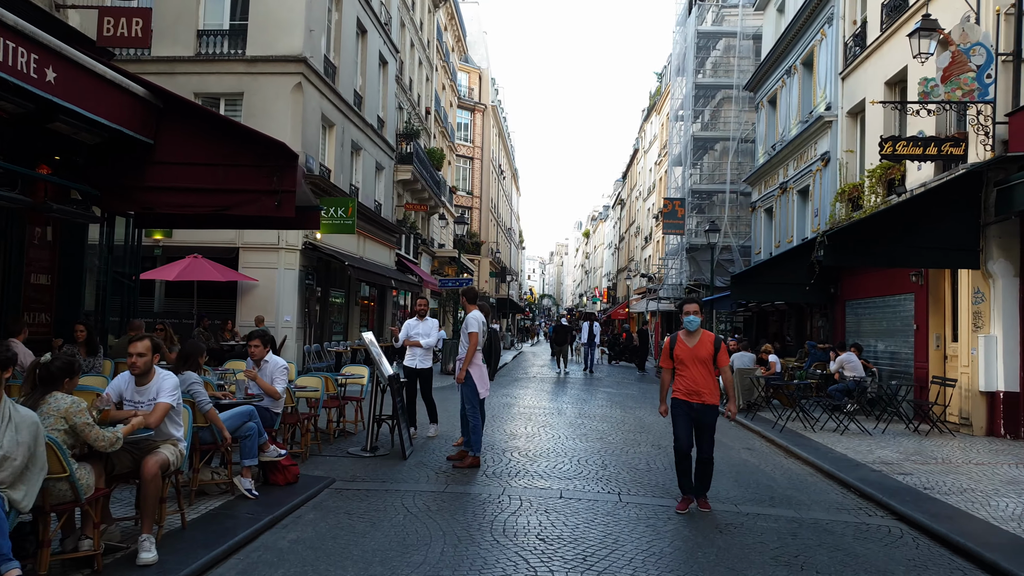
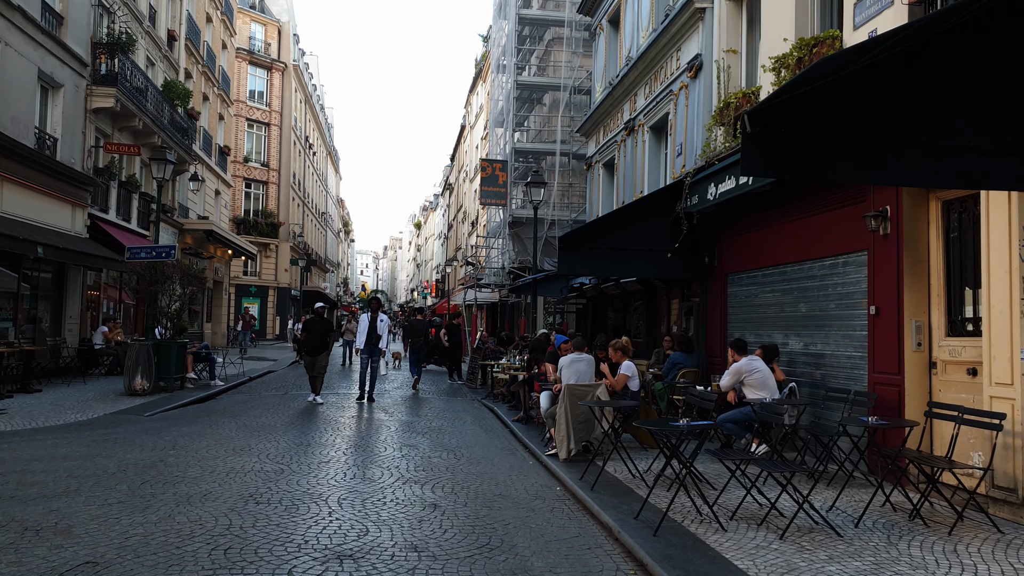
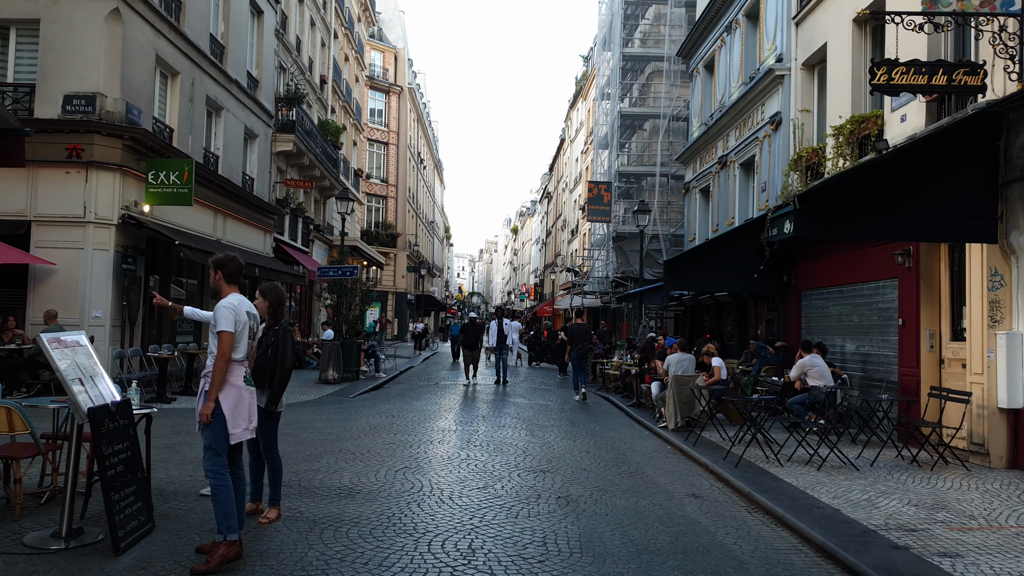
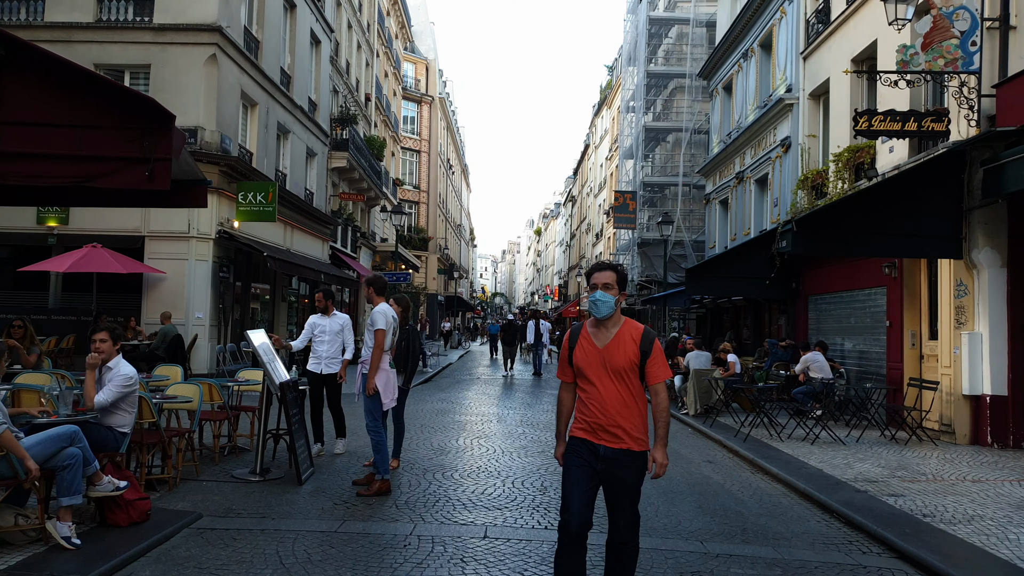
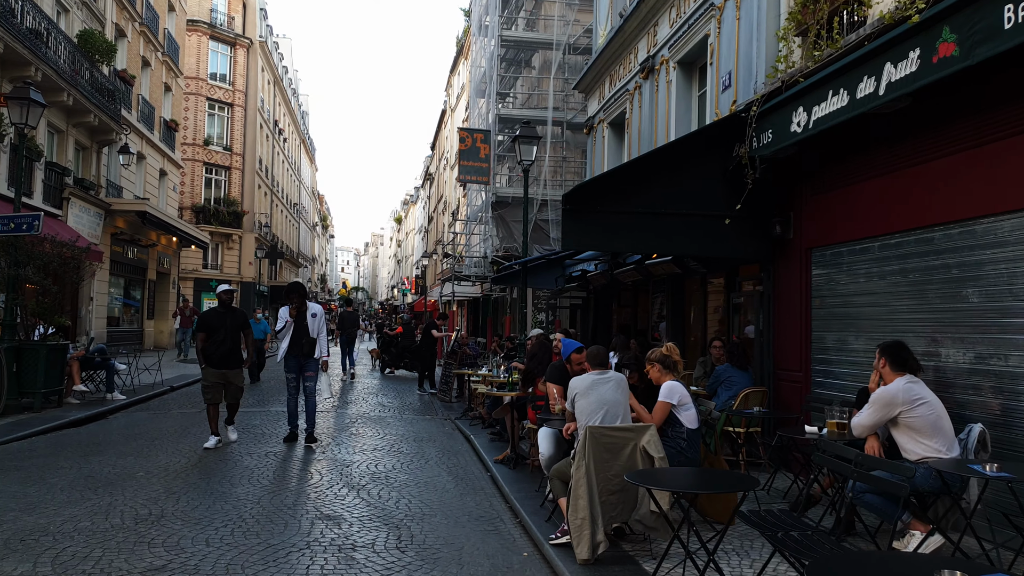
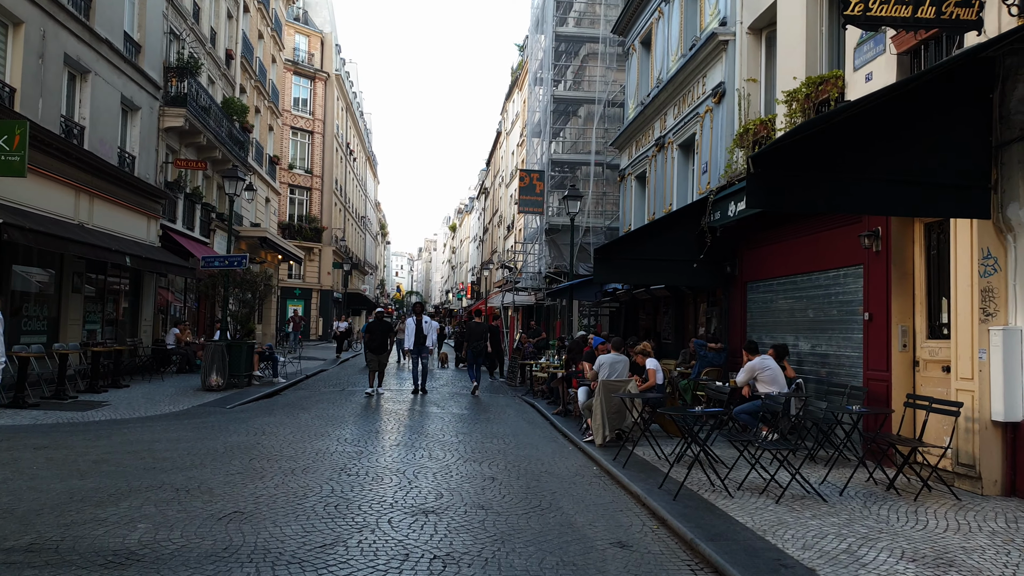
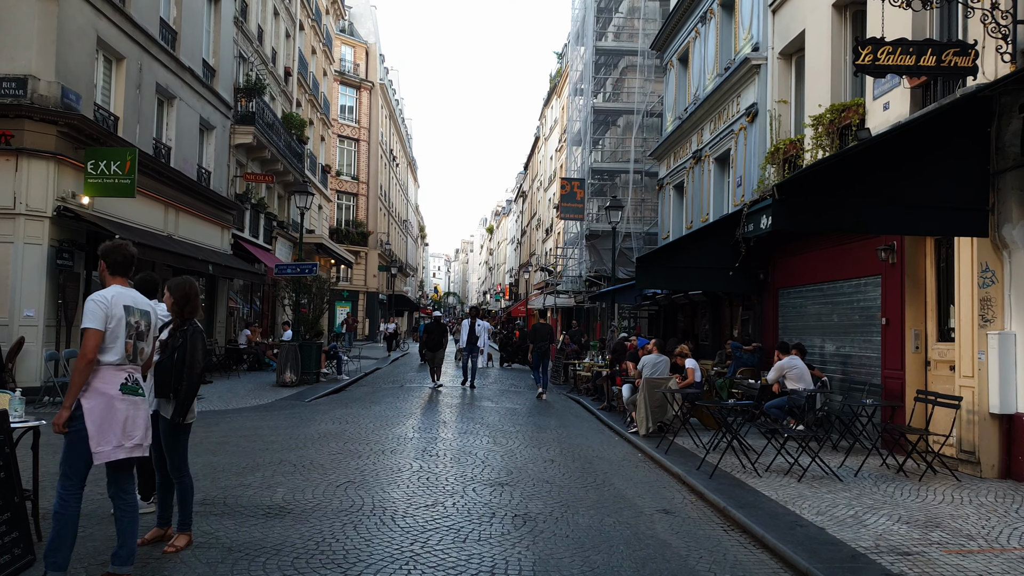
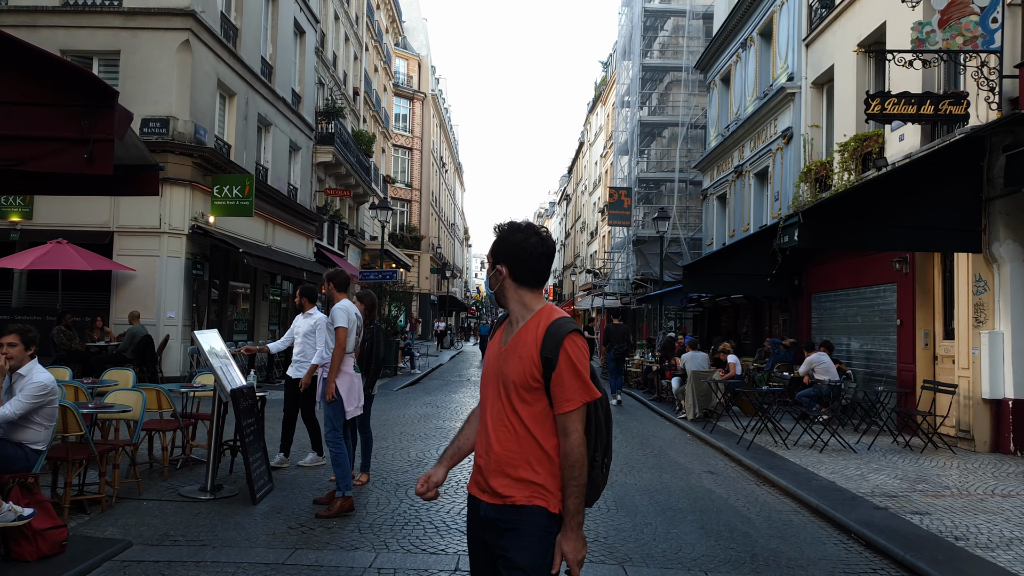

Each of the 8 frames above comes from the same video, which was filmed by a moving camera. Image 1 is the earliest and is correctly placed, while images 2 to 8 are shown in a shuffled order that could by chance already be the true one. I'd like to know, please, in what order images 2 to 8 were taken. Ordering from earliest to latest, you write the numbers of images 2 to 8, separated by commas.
4, 8, 3, 7, 6, 2, 5
